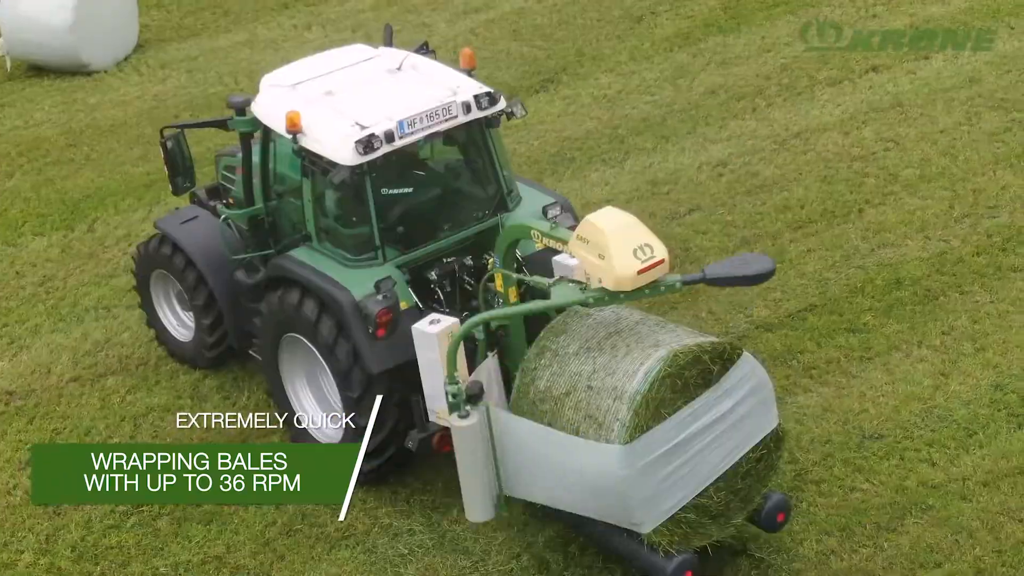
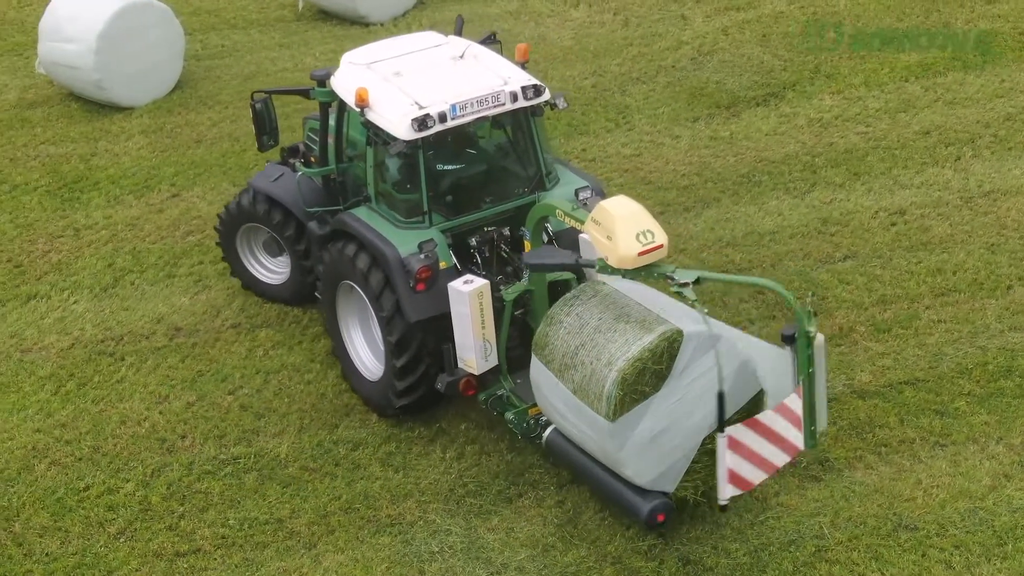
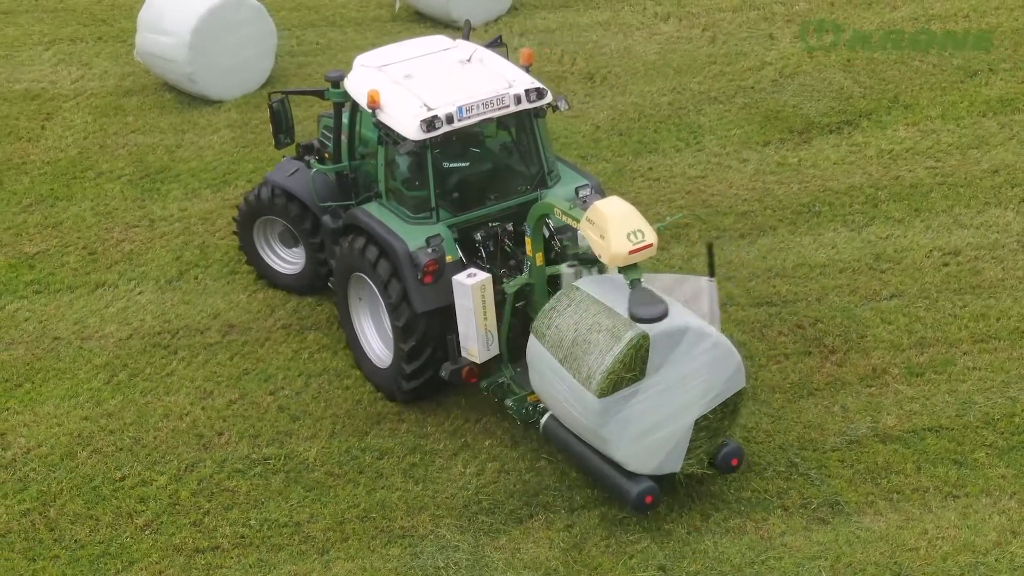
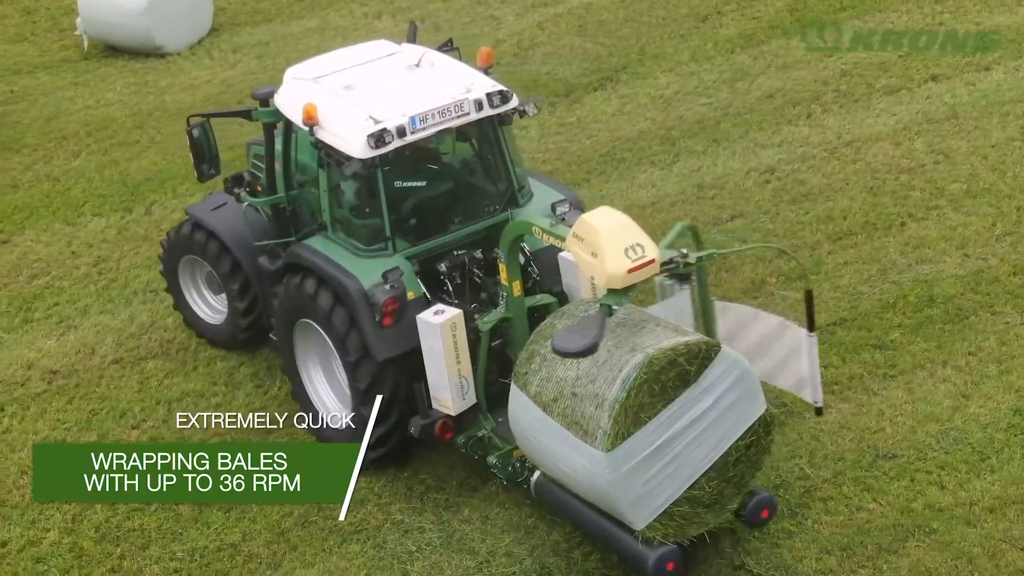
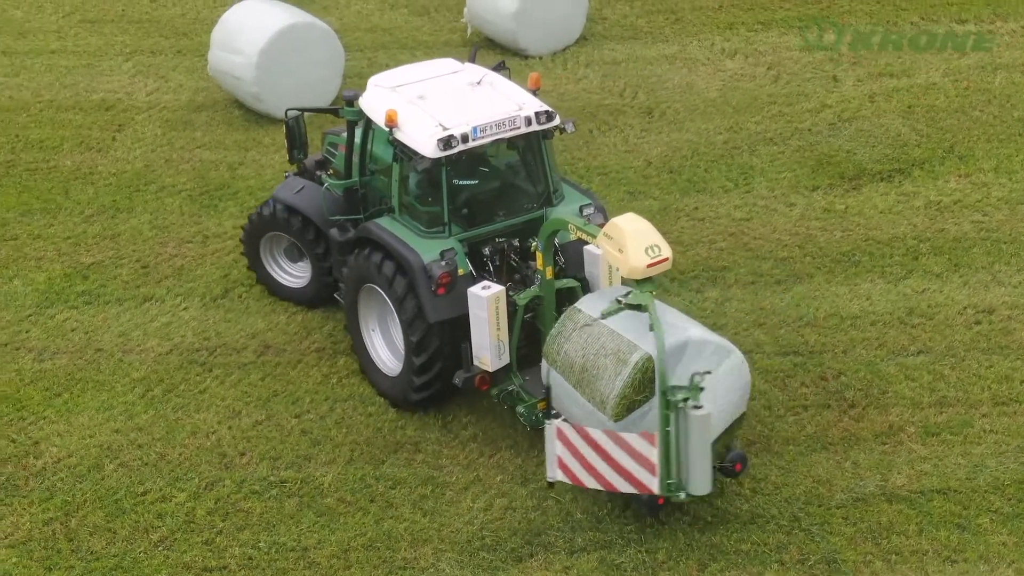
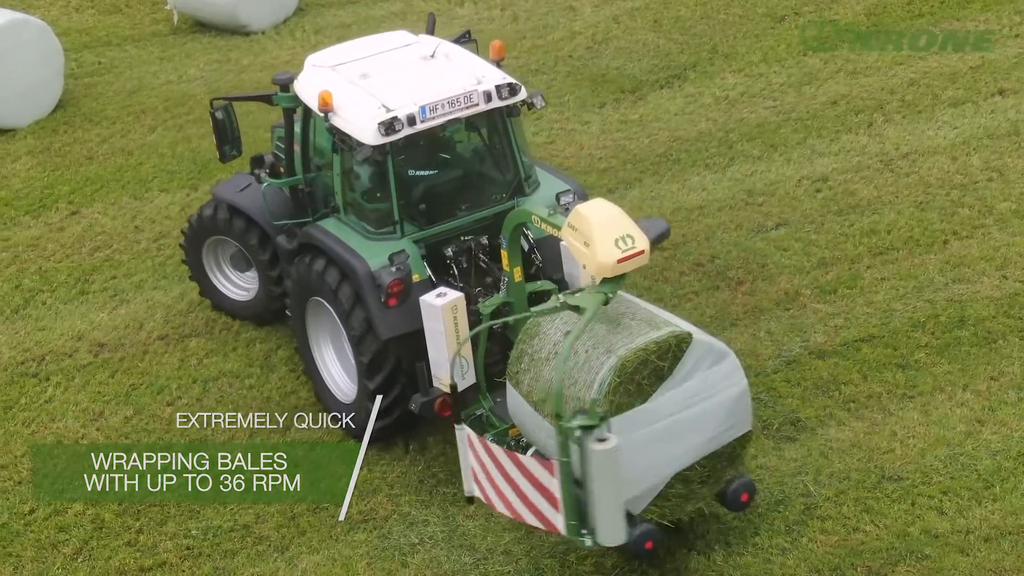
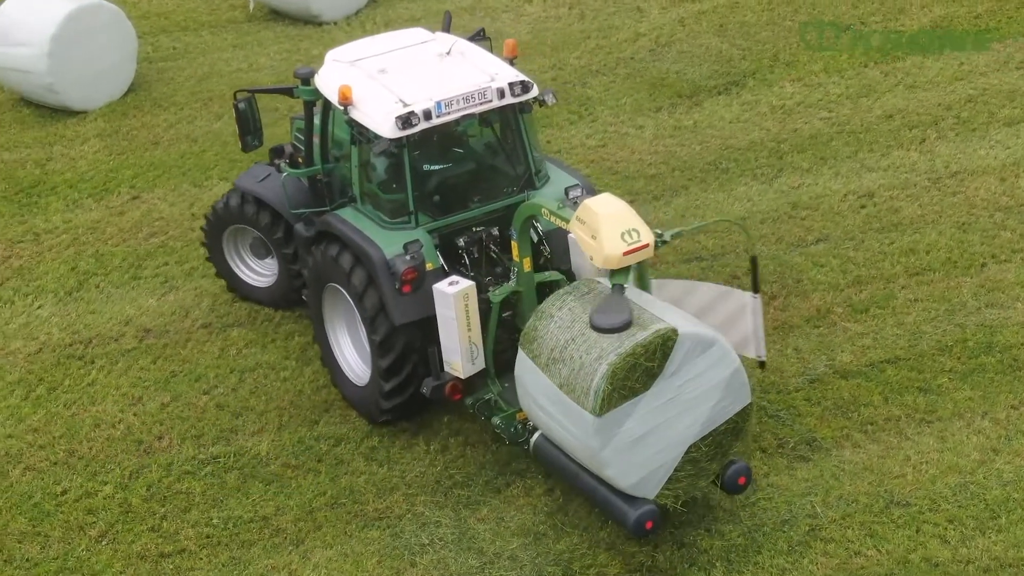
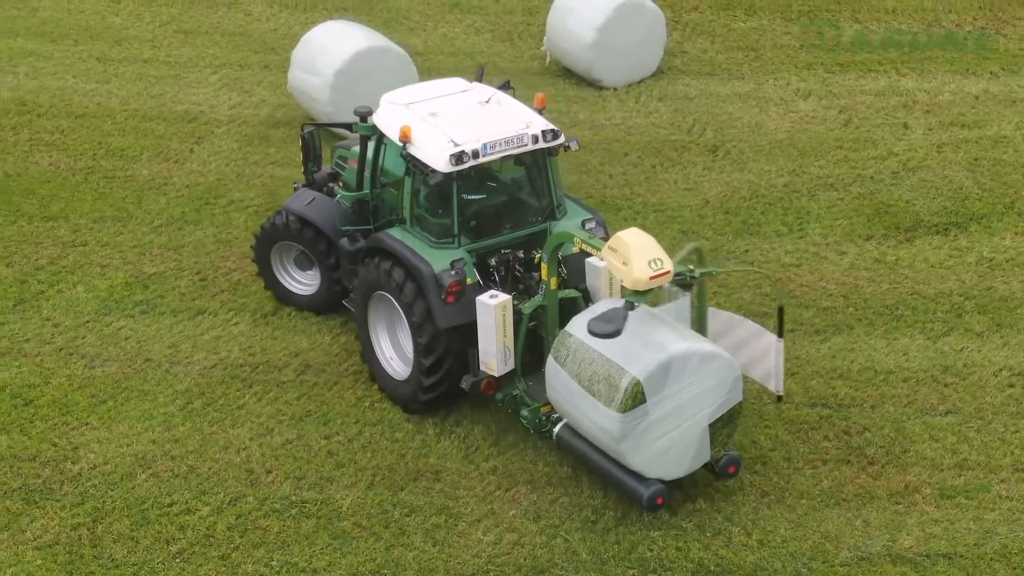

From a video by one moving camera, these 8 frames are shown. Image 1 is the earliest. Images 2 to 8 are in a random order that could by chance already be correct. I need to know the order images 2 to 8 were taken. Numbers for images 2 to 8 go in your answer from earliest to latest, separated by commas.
4, 6, 7, 2, 3, 5, 8
